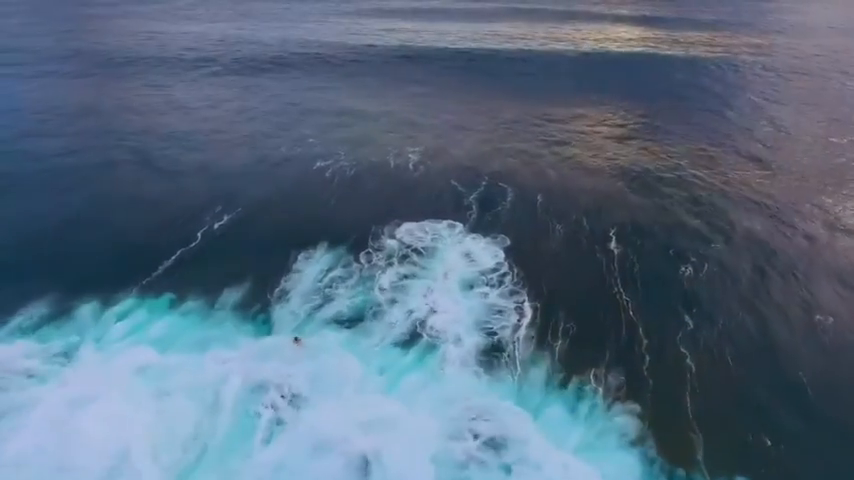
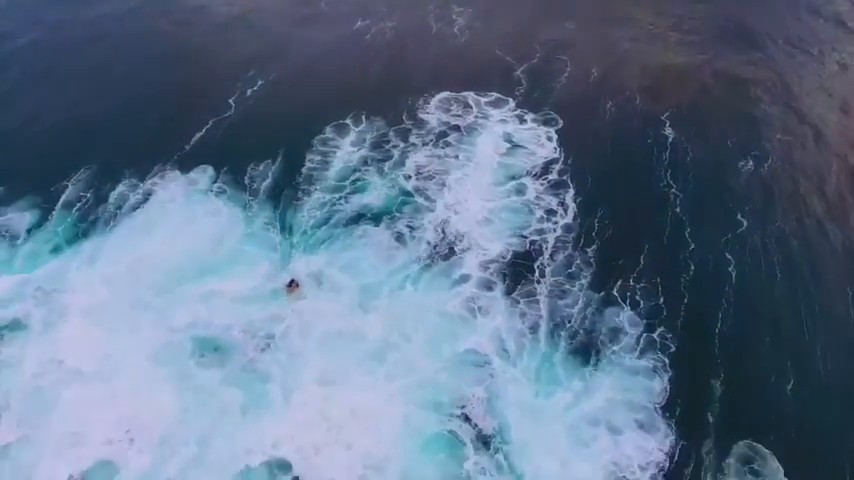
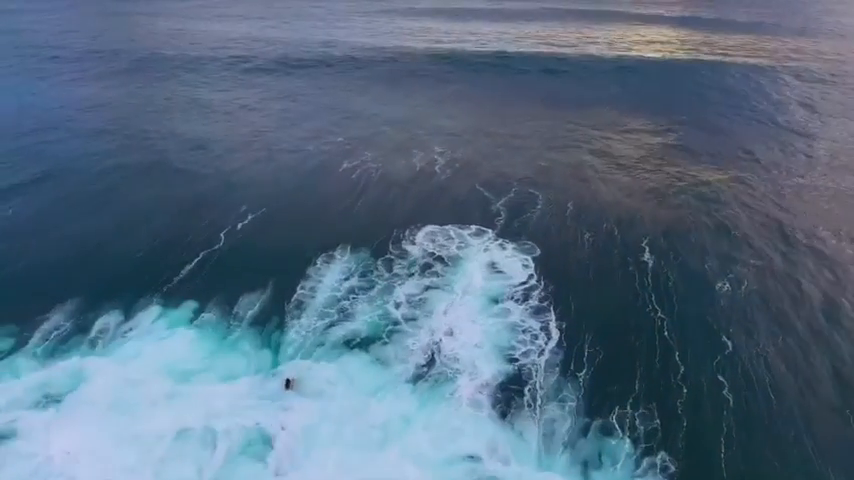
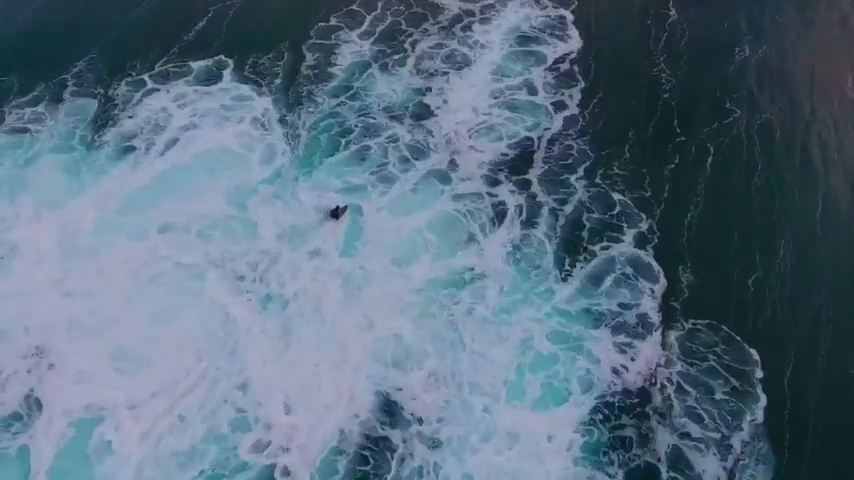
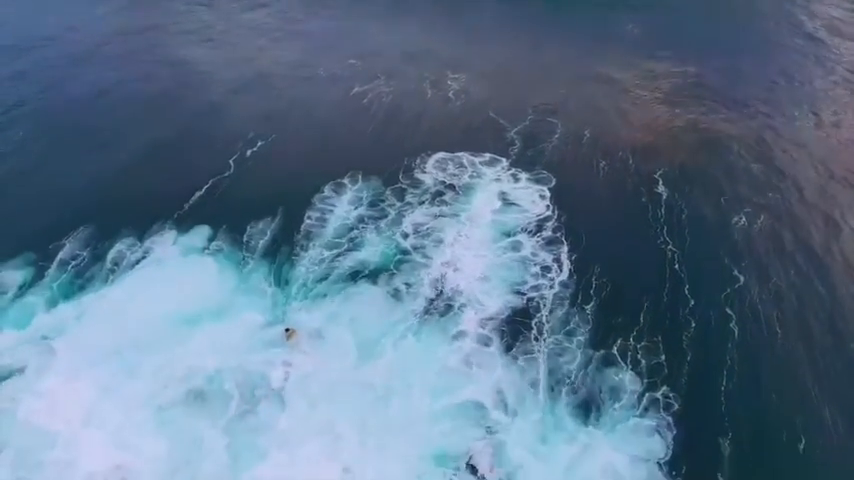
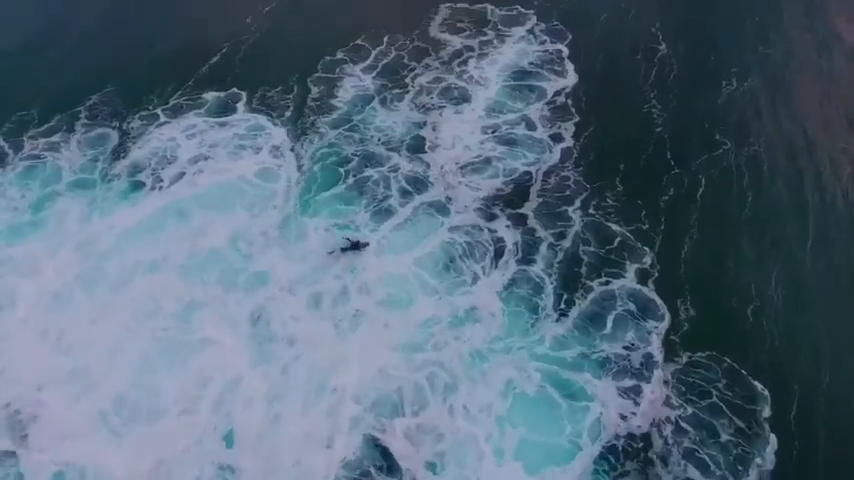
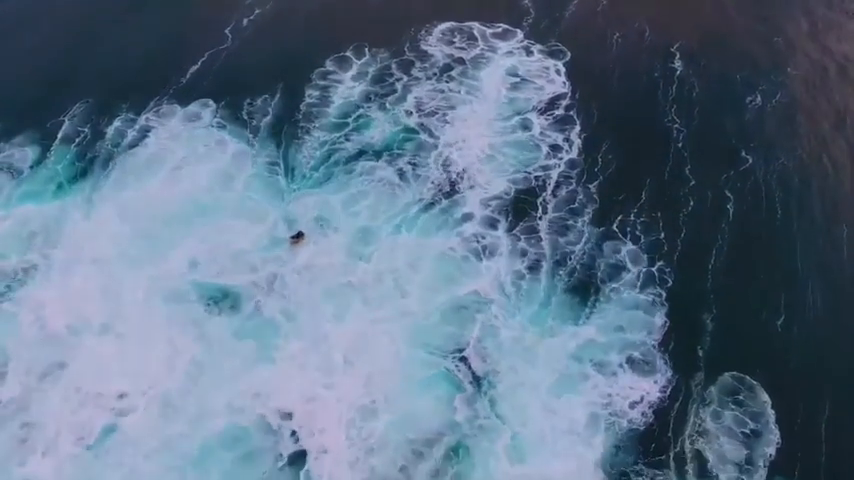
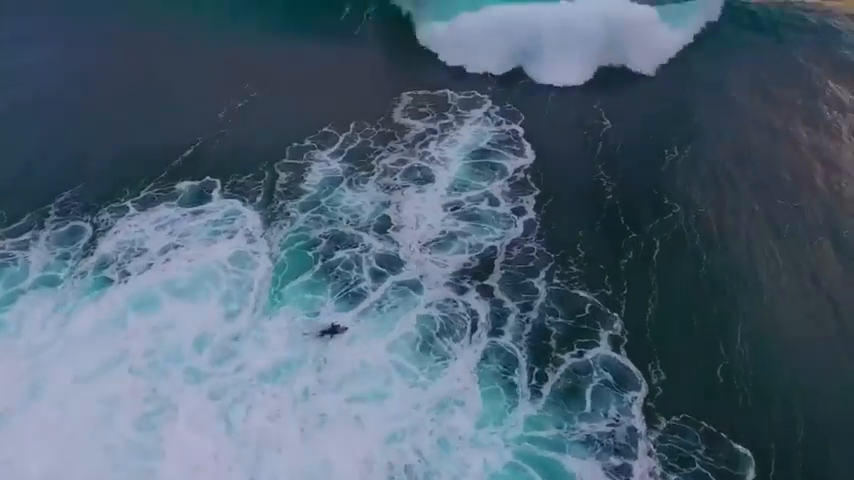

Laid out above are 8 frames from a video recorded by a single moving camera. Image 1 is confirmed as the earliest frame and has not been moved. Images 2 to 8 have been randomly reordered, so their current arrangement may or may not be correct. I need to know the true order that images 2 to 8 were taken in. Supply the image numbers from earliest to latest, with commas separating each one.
3, 5, 2, 7, 4, 6, 8
